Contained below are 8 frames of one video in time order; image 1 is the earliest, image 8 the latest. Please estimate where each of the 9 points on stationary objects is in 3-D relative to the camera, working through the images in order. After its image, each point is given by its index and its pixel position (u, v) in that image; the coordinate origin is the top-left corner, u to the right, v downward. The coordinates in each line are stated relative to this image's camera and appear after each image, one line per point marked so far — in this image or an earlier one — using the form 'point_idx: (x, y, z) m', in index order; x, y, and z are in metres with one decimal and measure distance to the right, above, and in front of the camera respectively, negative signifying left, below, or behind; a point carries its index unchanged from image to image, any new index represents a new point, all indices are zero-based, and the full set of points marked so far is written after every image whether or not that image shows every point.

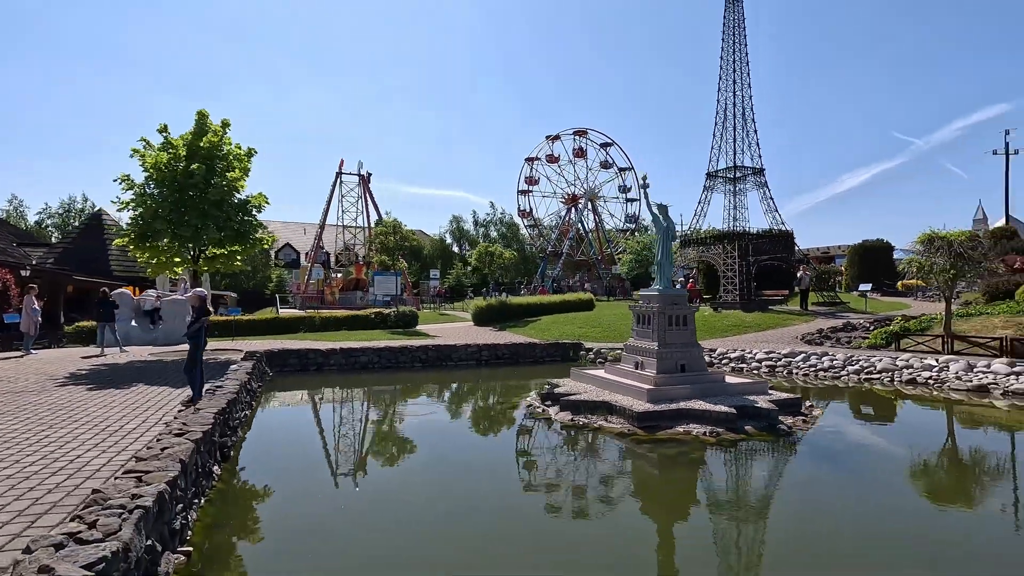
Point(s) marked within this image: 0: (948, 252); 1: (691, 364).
0: (+16.3, +1.3, +19.9) m
1: (+3.9, -1.7, +11.8) m
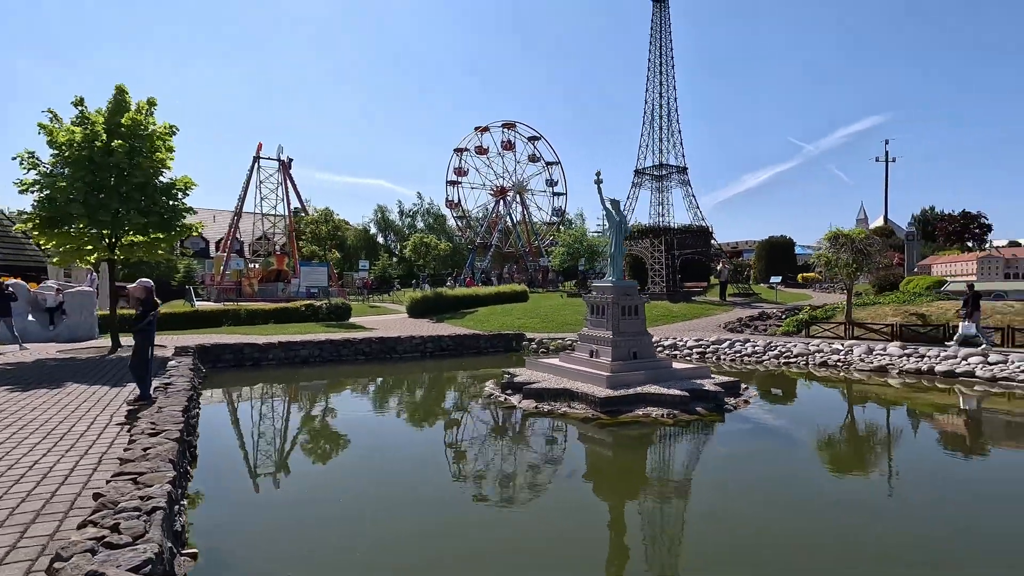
0: (+14.1, +1.6, +22.2) m
1: (+3.0, -1.5, +12.4) m
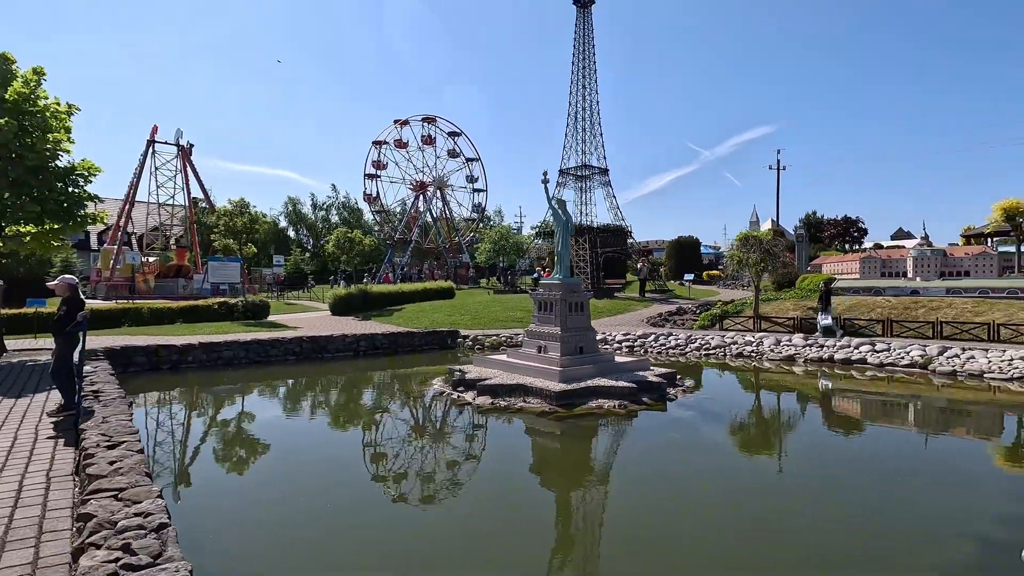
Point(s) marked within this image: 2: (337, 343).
0: (+11.3, +1.8, +24.4) m
1: (+1.8, -1.4, +12.9) m
2: (-6.3, -2.0, +19.3) m
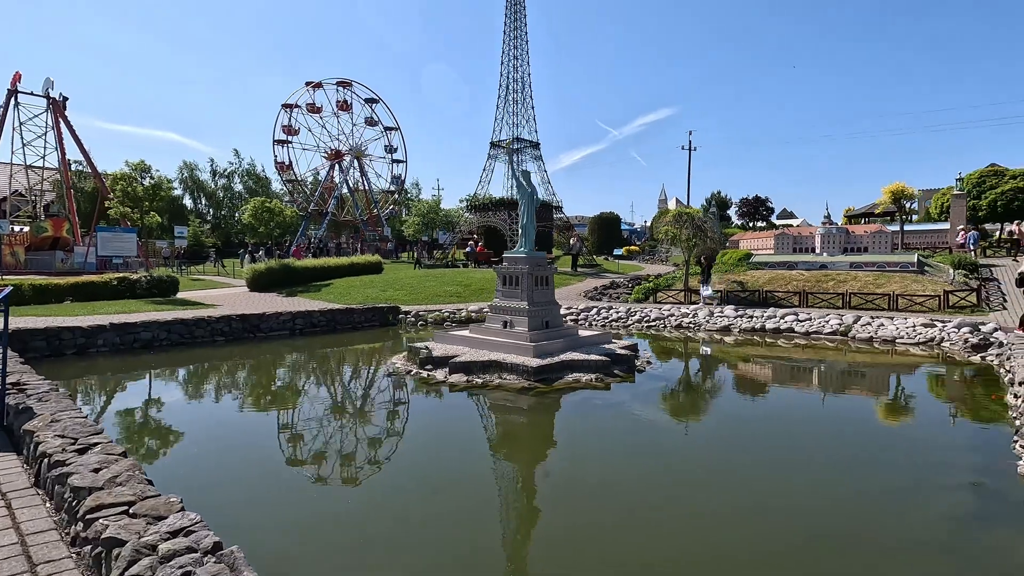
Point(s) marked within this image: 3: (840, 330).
0: (+8.5, +3.0, +25.5) m
1: (+1.0, -0.8, +12.8) m
2: (-8.0, -1.1, +17.8) m
3: (+10.9, -1.4, +17.6) m
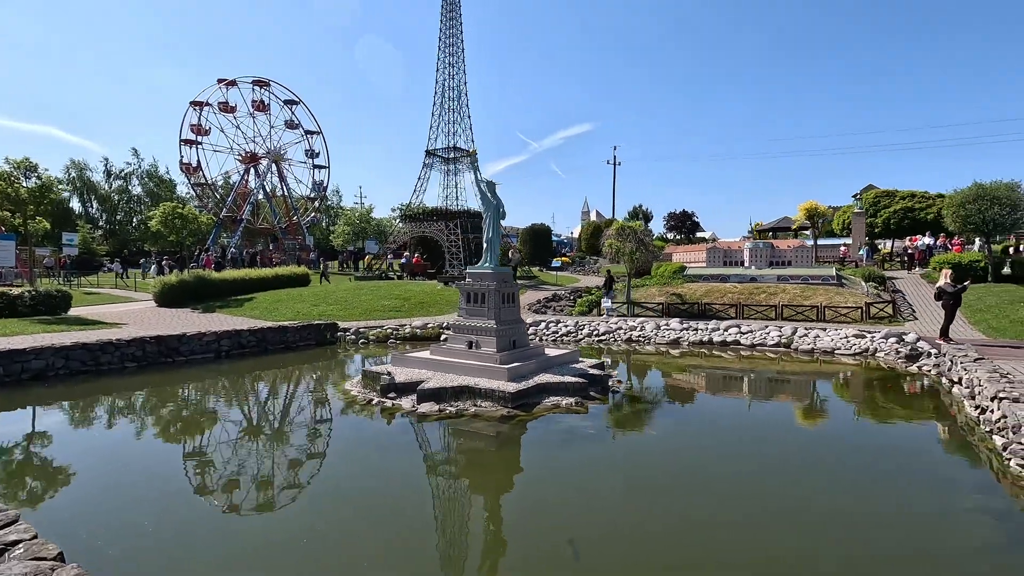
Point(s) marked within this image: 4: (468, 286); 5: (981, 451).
0: (+5.7, +2.4, +25.8) m
1: (+0.2, -1.2, +12.2) m
2: (-9.5, -1.6, +15.8) m
3: (+9.3, -1.8, +18.3) m
4: (-1.0, 0.0, +12.1) m
5: (+7.0, -2.4, +7.9) m
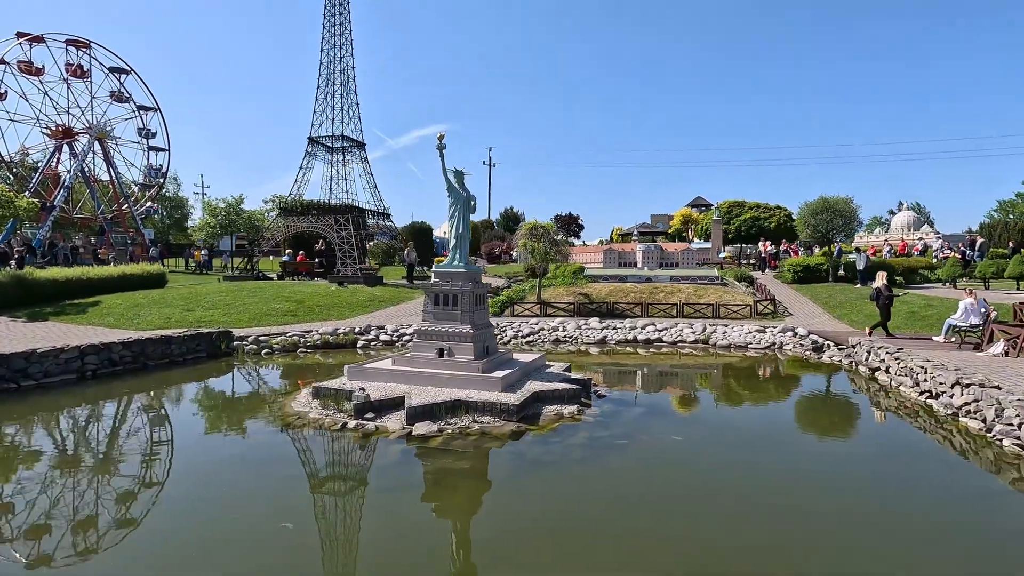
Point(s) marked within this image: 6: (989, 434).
0: (+1.4, +2.4, +25.8) m
1: (-0.4, -1.2, +11.2) m
2: (-10.7, -1.7, +12.2) m
3: (+6.8, -1.8, +19.5) m
4: (-1.5, 0.0, +10.8) m
5: (+7.3, -2.4, +8.9) m
6: (+7.4, -2.3, +8.4) m
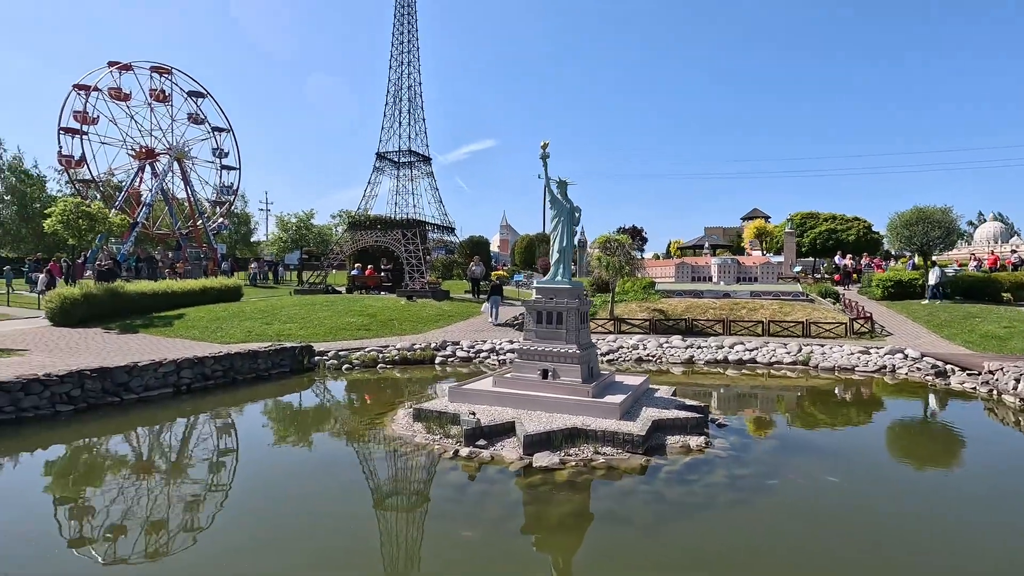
0: (+4.7, +1.7, +24.9) m
1: (+1.7, -1.5, +10.4) m
2: (-8.5, -2.0, +12.3) m
3: (+9.5, -2.4, +18.1) m
4: (+0.5, -0.3, +10.2) m
5: (+9.1, -2.7, +7.4) m
6: (+9.2, -2.6, +7.0) m
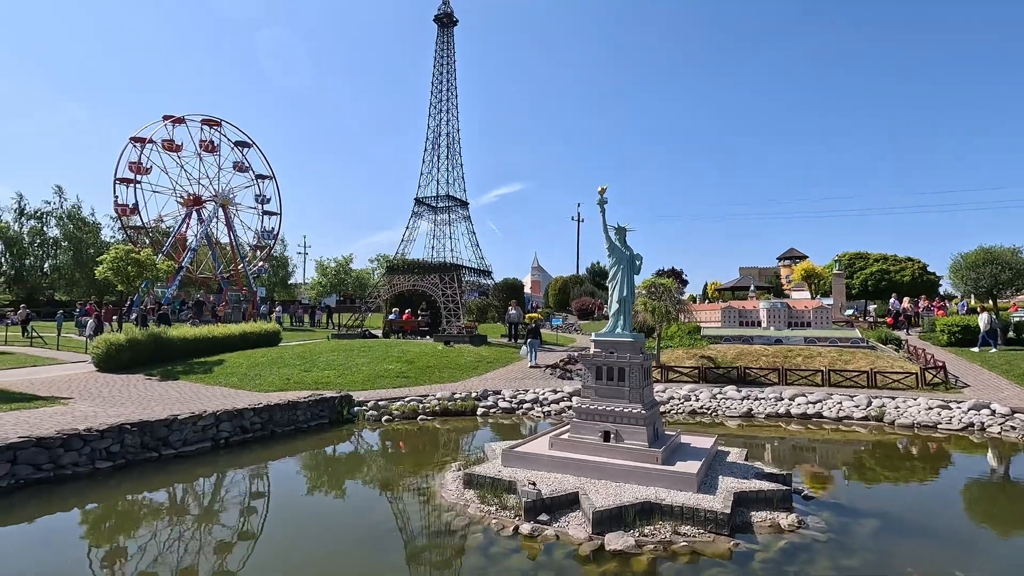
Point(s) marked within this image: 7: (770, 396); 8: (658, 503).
0: (+6.5, -0.4, +24.0) m
1: (+2.7, -2.5, +9.5) m
2: (-7.3, -3.1, +11.9) m
3: (+11.0, -3.9, +16.6) m
4: (+1.5, -1.2, +9.4) m
5: (+10.0, -3.4, +6.1) m
6: (+10.0, -3.2, +5.6) m
7: (+8.8, -3.7, +18.3) m
8: (+2.0, -3.0, +7.4) m
